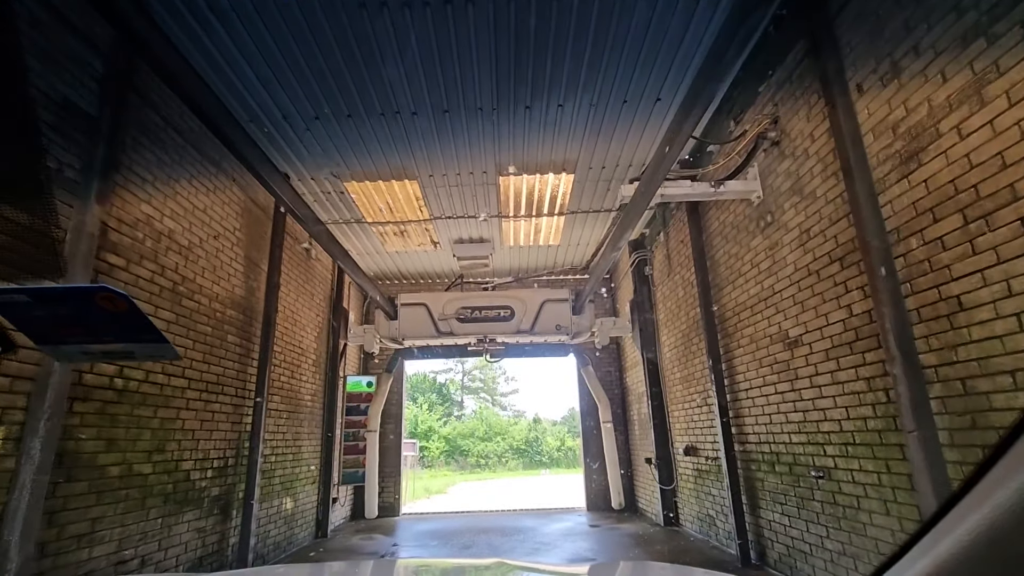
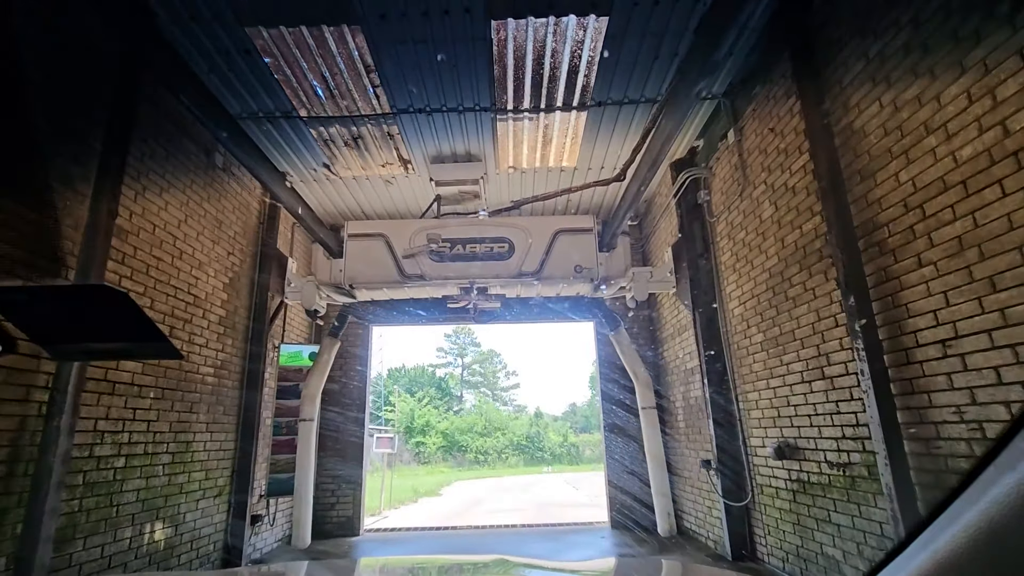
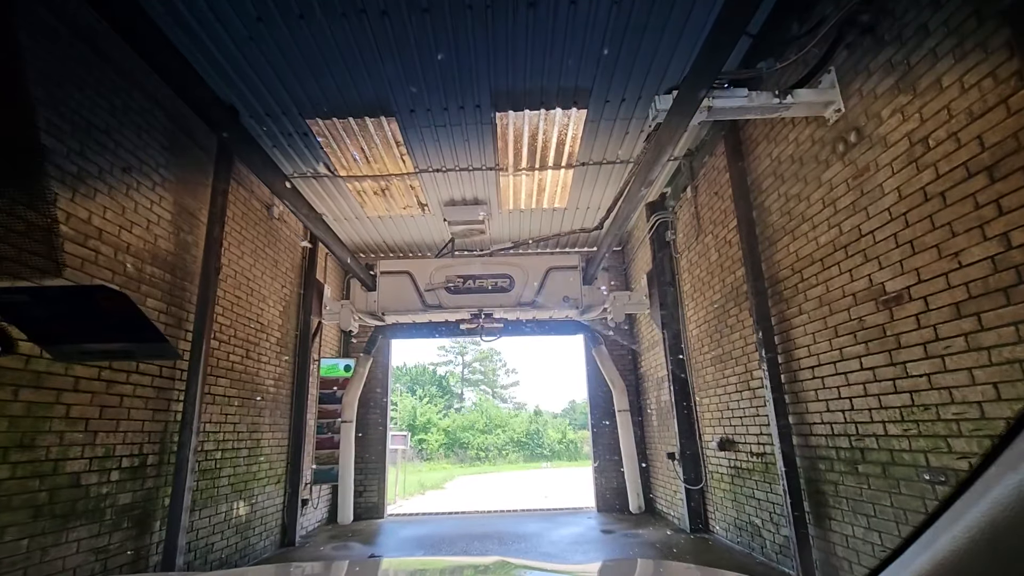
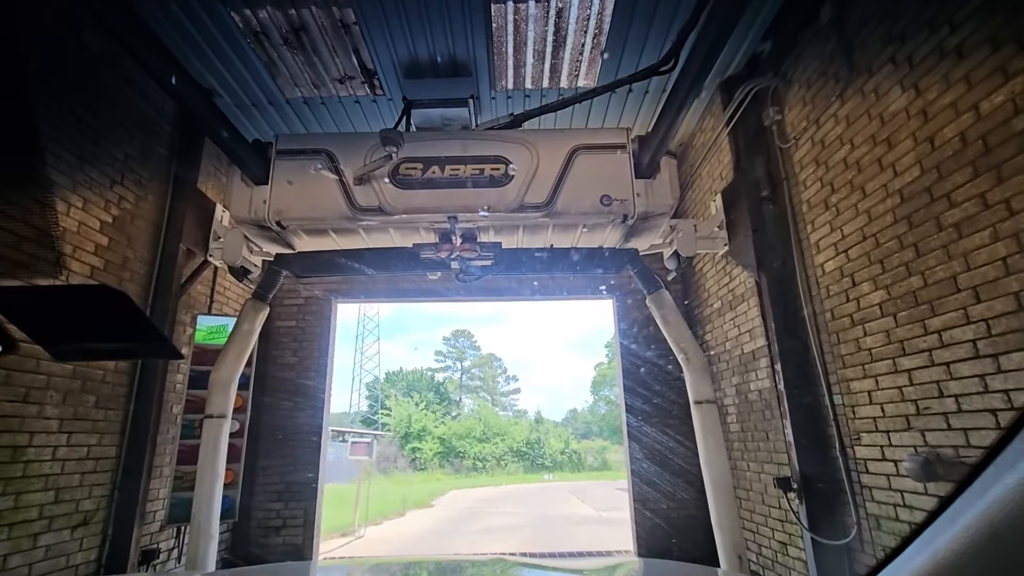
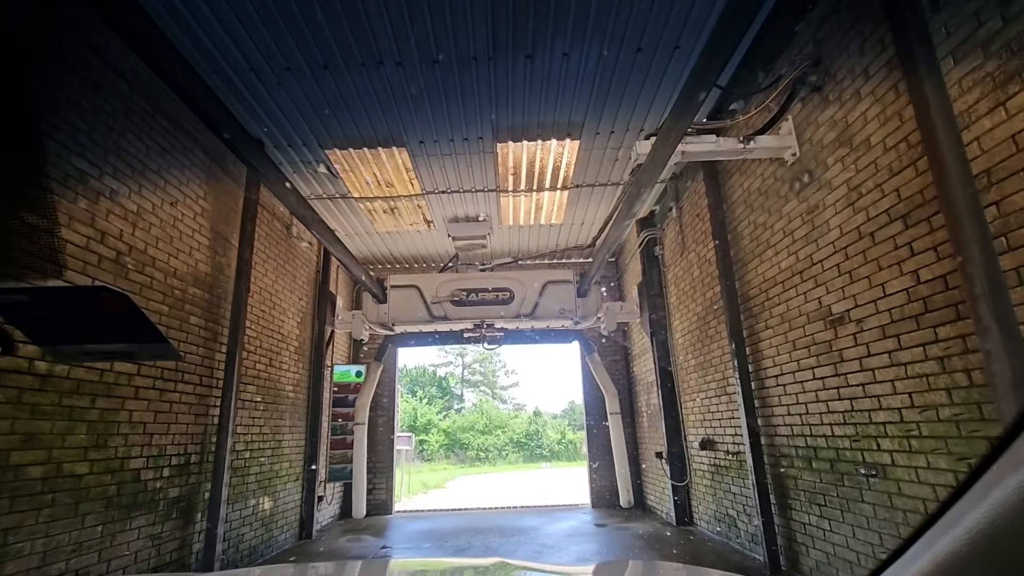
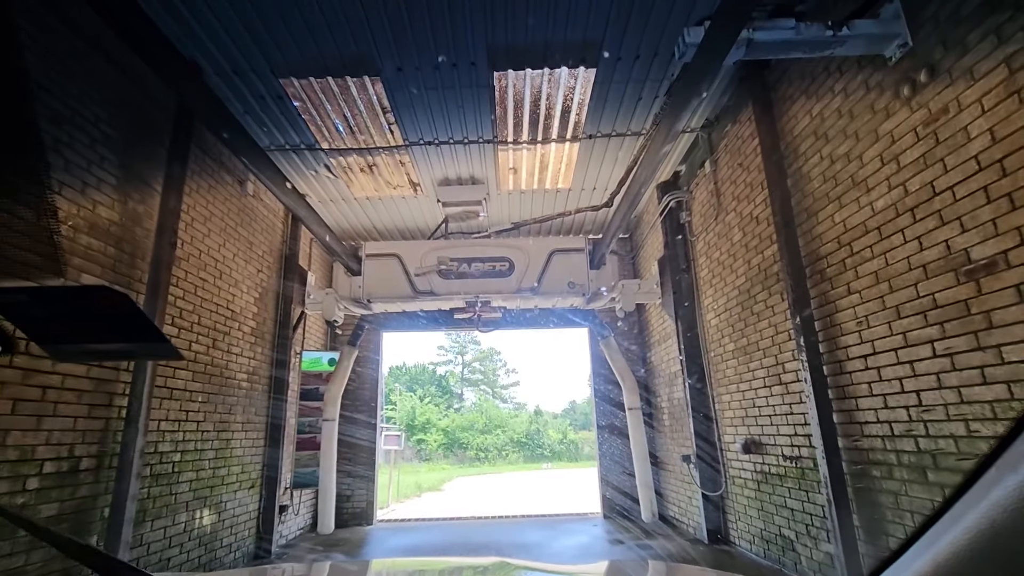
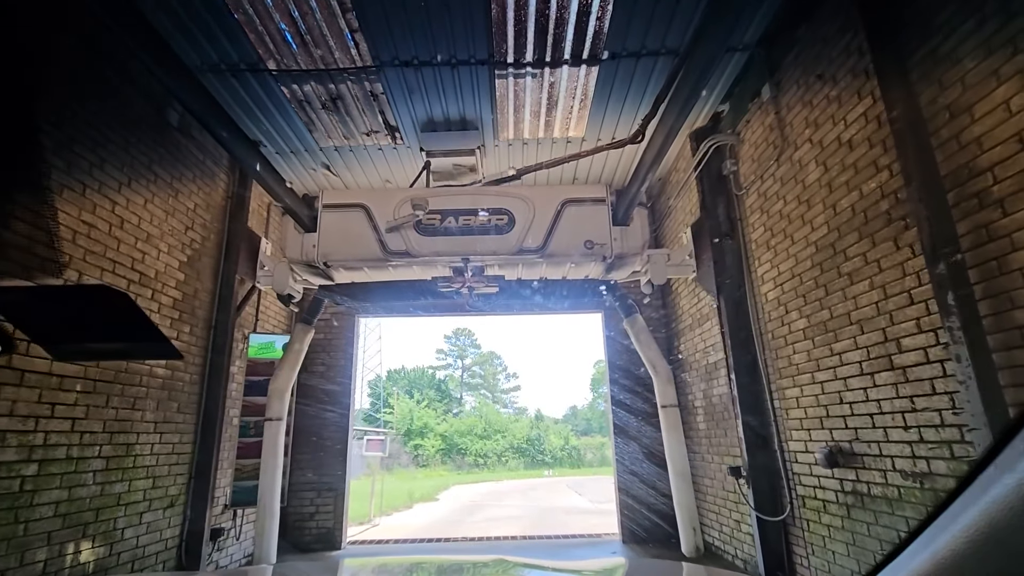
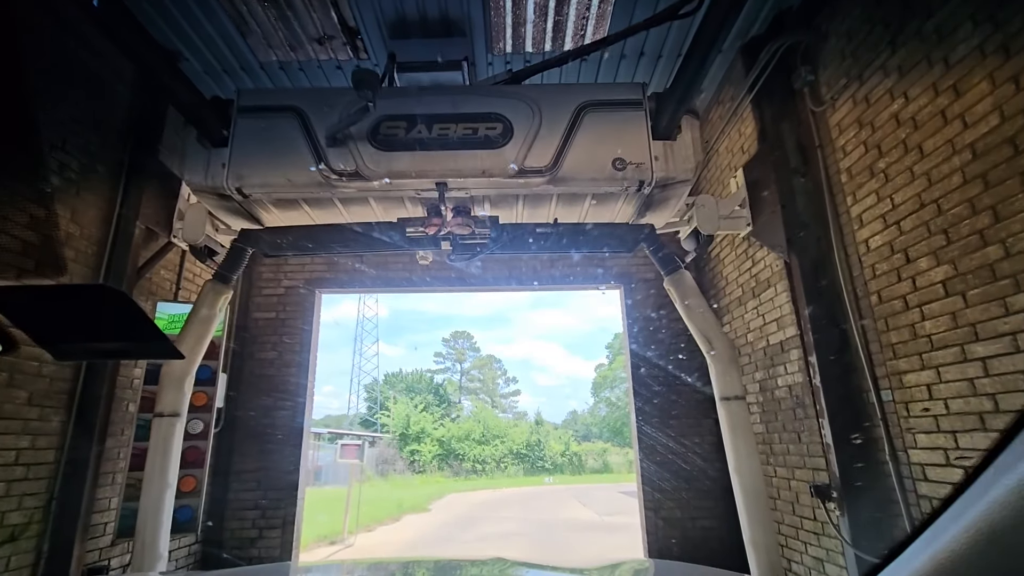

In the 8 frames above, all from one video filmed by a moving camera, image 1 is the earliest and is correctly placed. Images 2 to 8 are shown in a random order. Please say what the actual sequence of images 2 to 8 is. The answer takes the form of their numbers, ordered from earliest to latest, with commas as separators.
5, 3, 6, 2, 7, 4, 8
